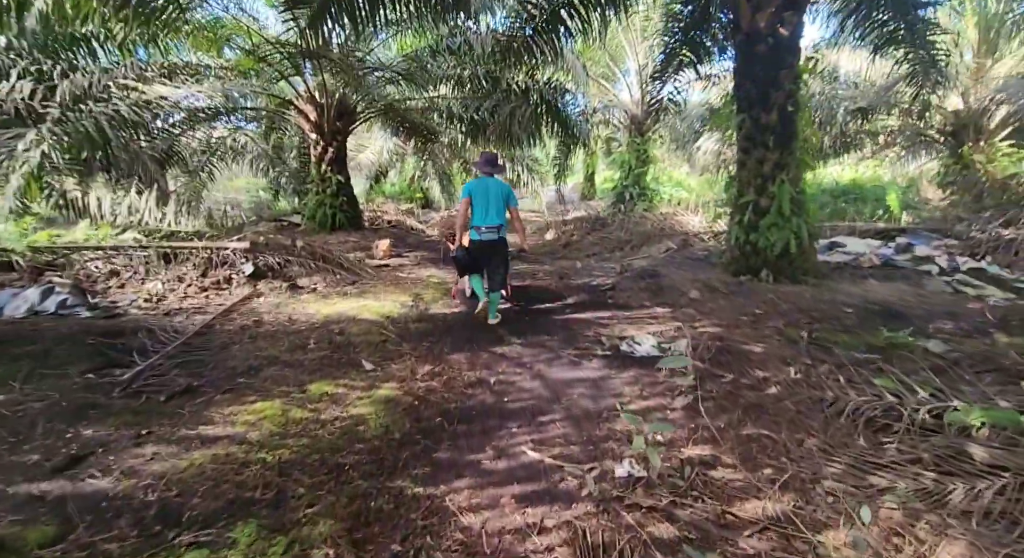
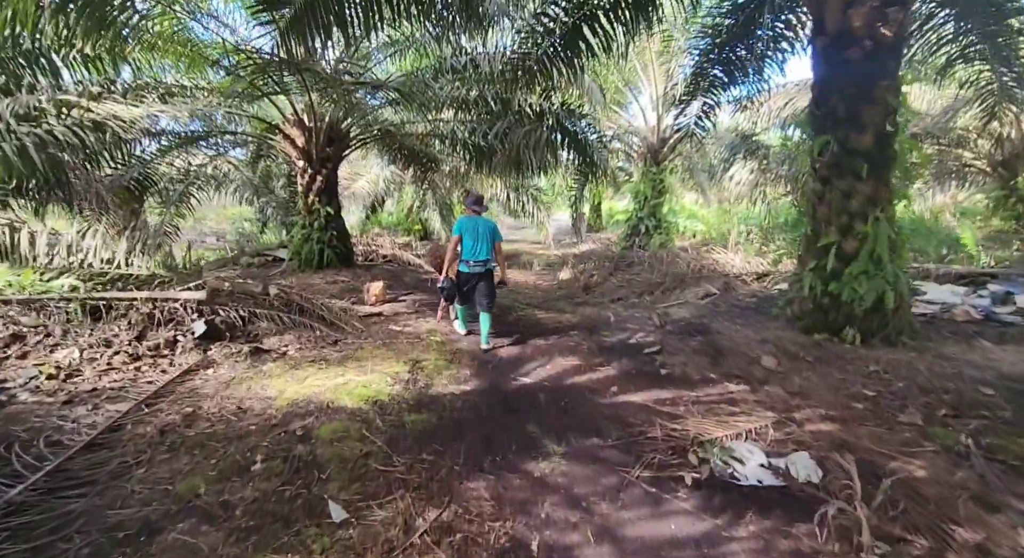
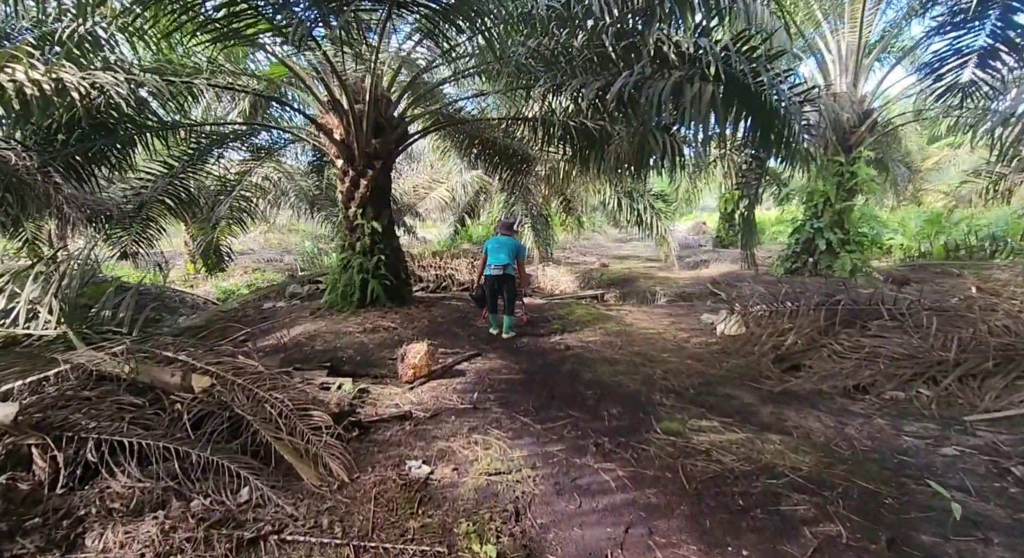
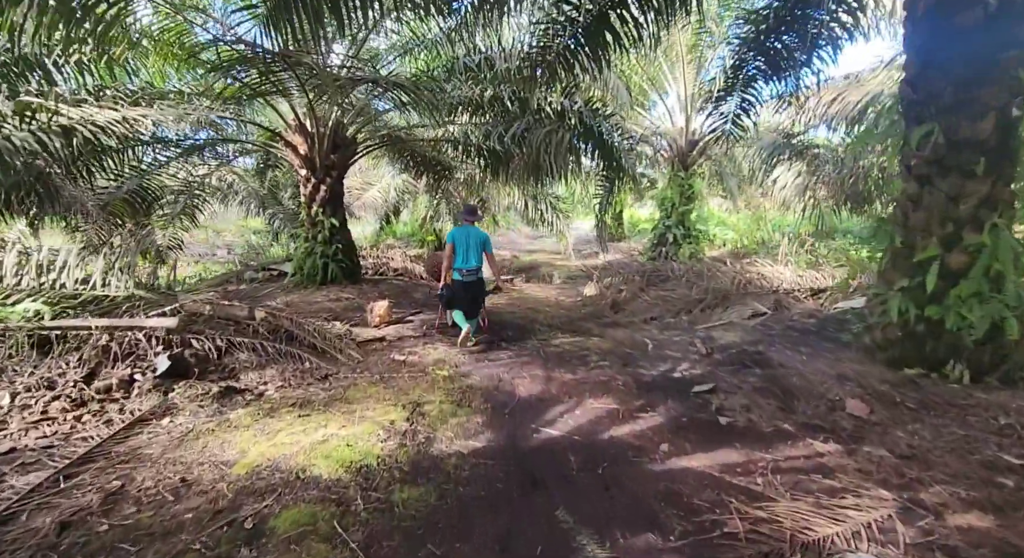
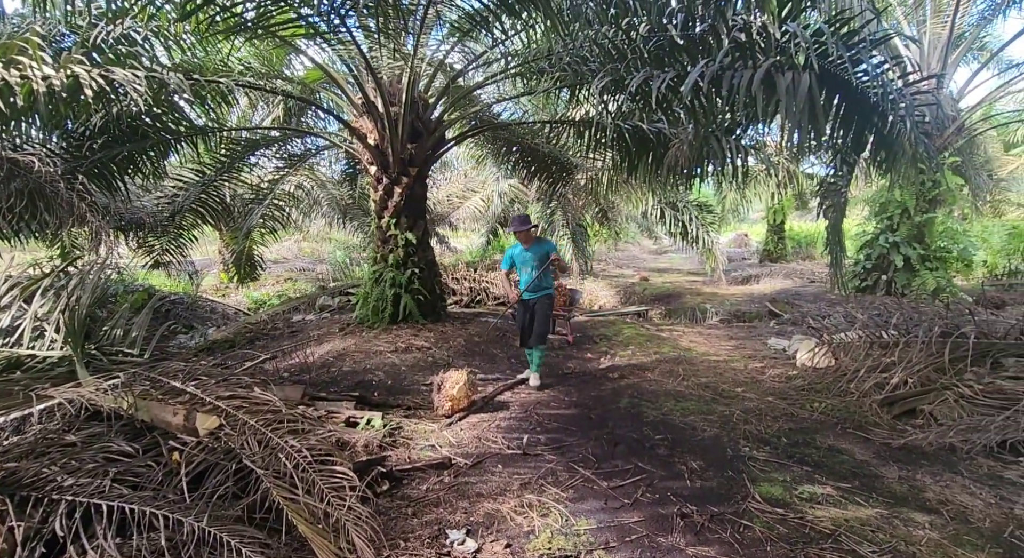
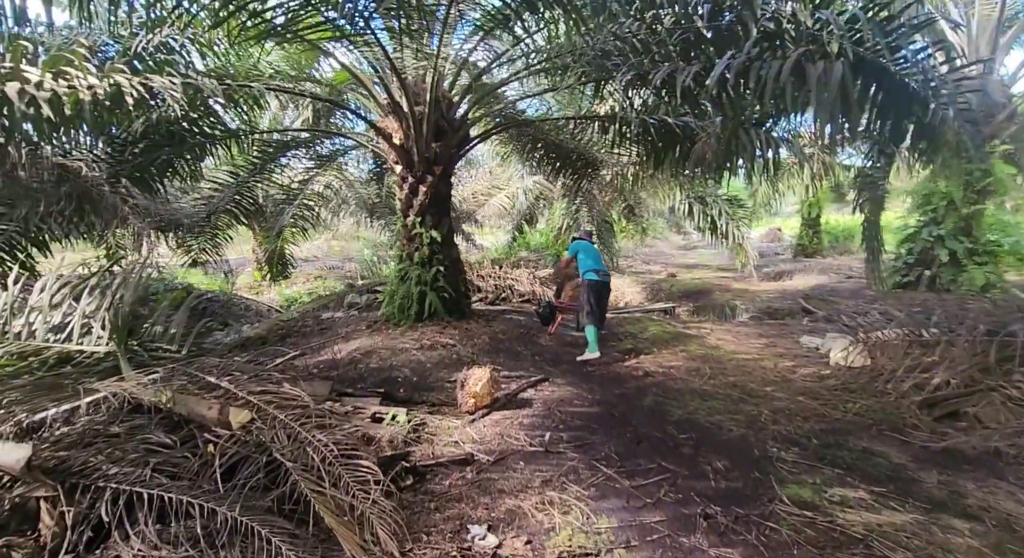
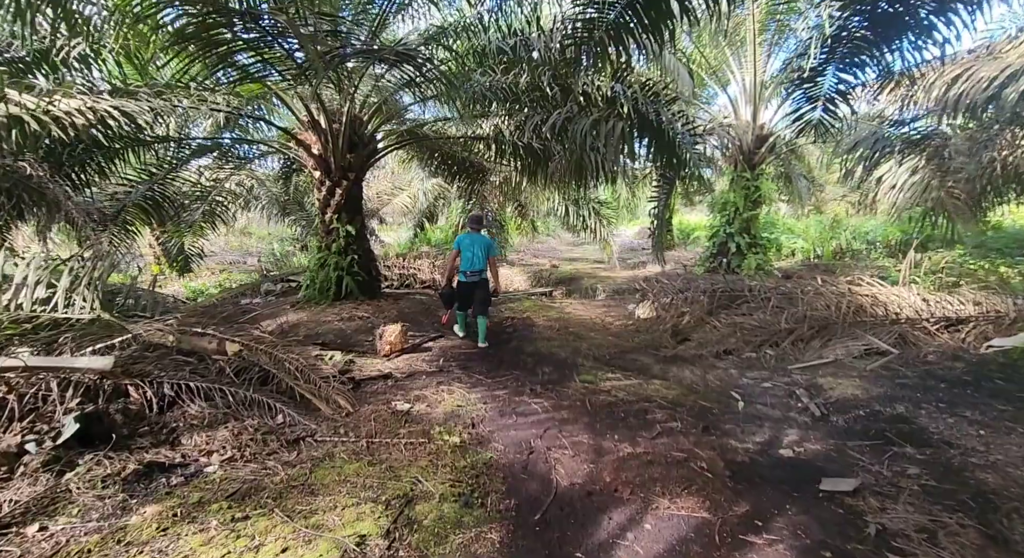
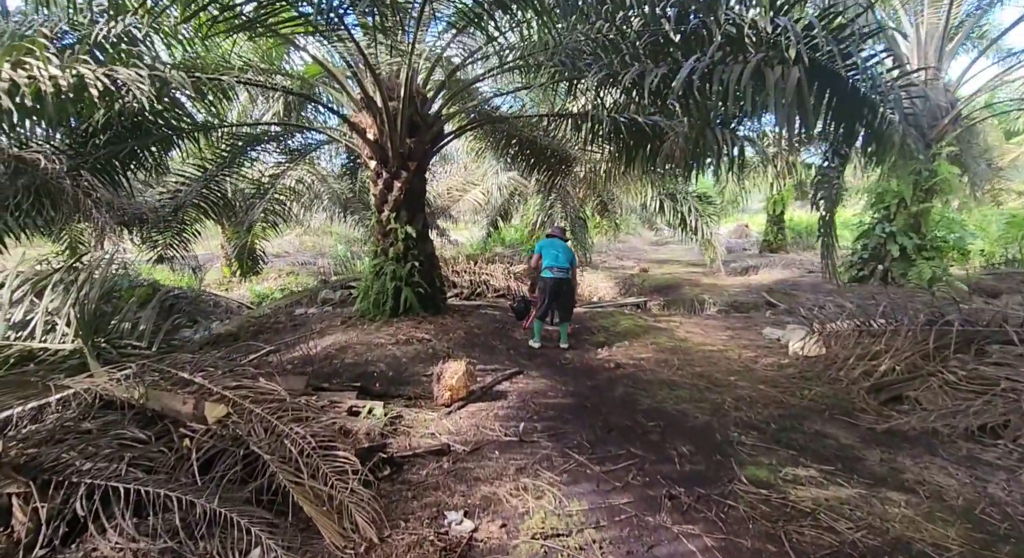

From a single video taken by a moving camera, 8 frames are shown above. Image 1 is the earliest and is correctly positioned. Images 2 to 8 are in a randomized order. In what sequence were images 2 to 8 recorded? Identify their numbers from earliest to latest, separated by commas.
2, 4, 7, 3, 8, 6, 5
